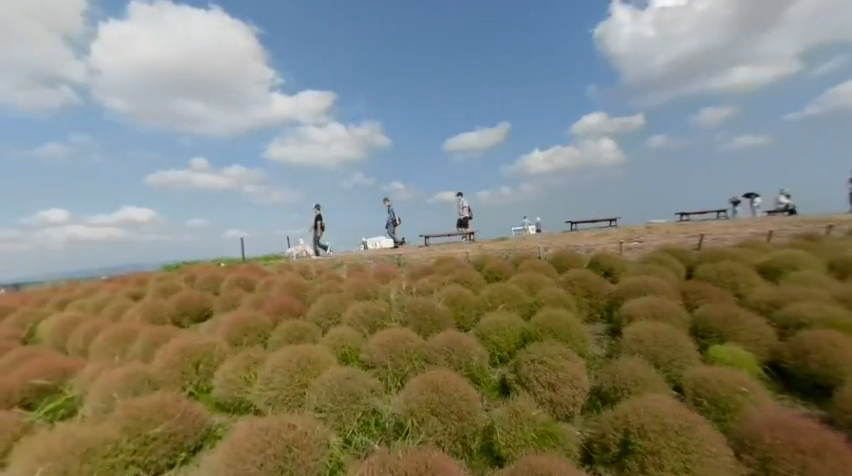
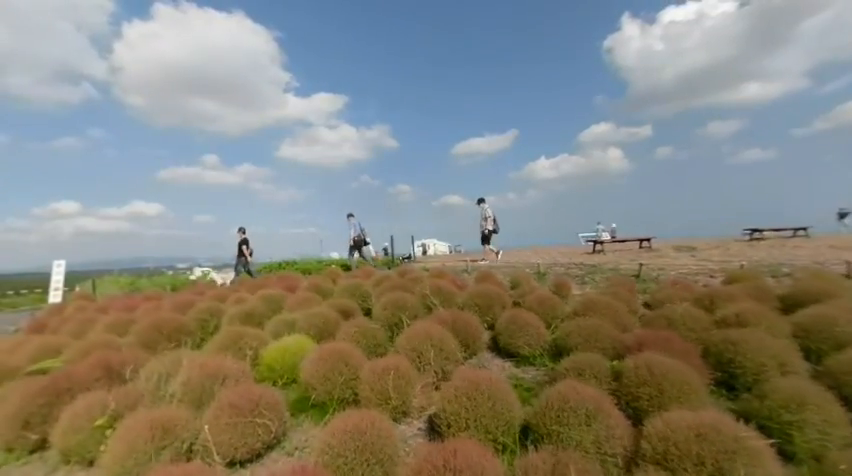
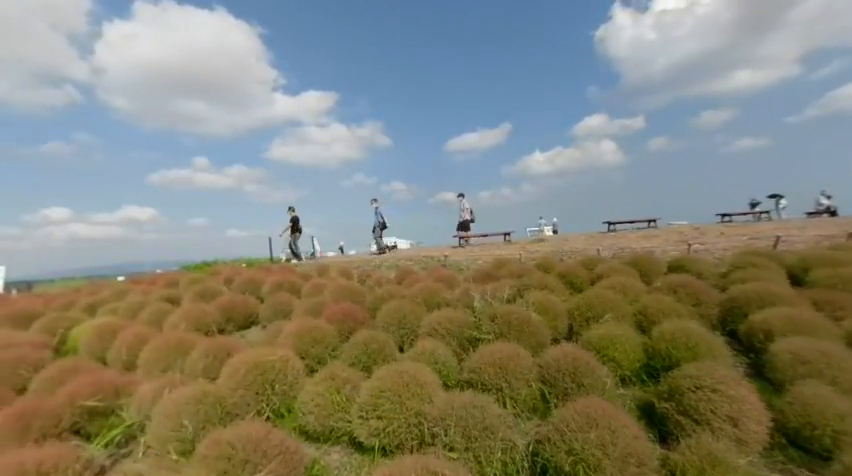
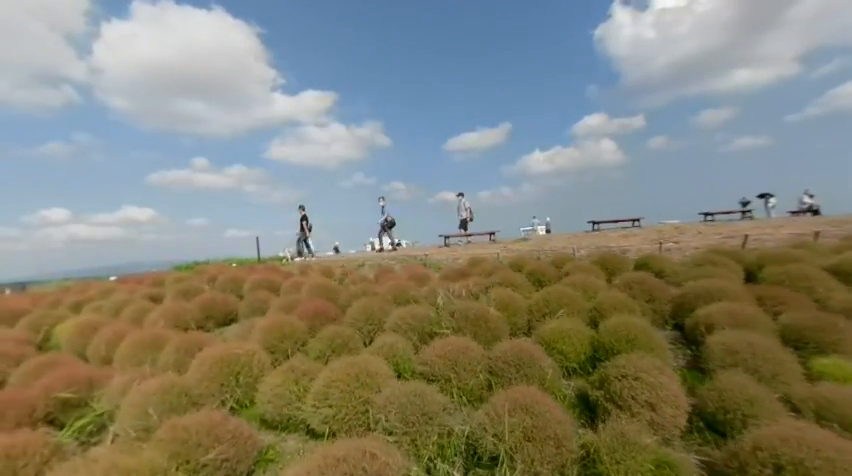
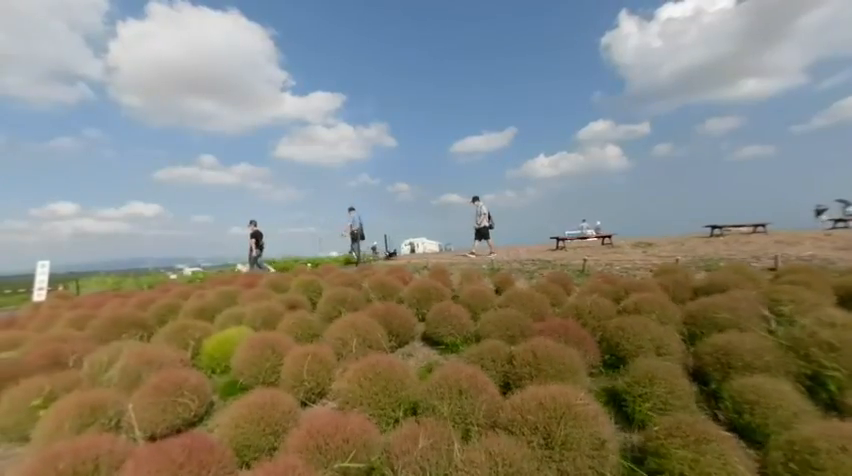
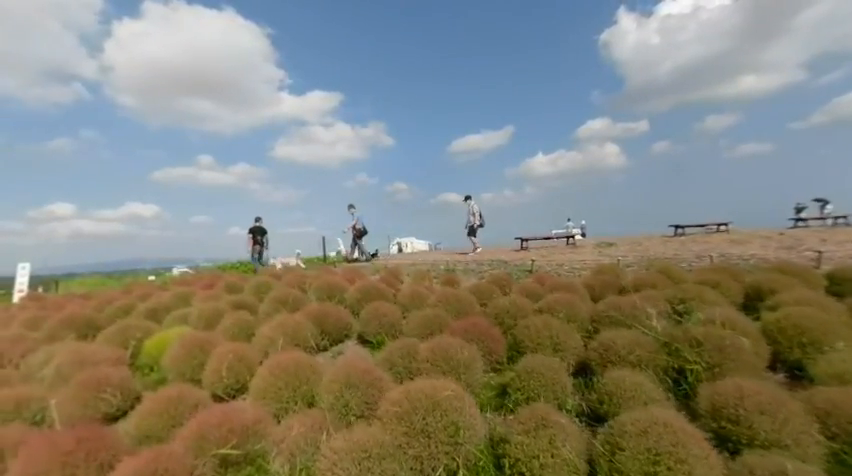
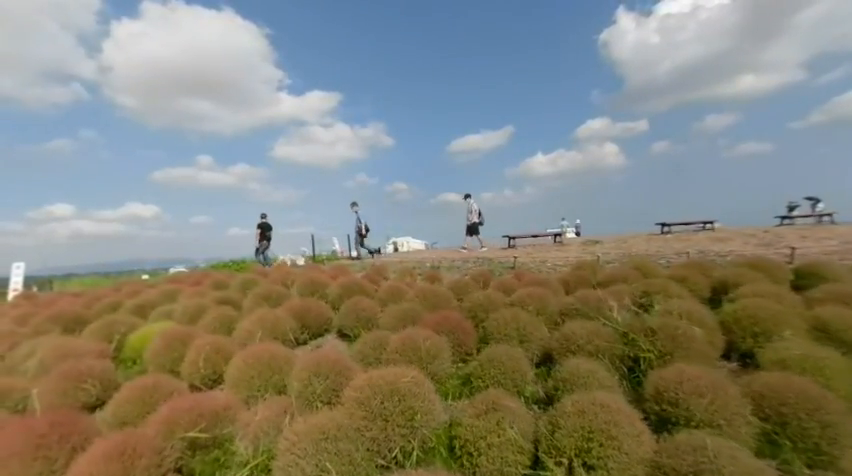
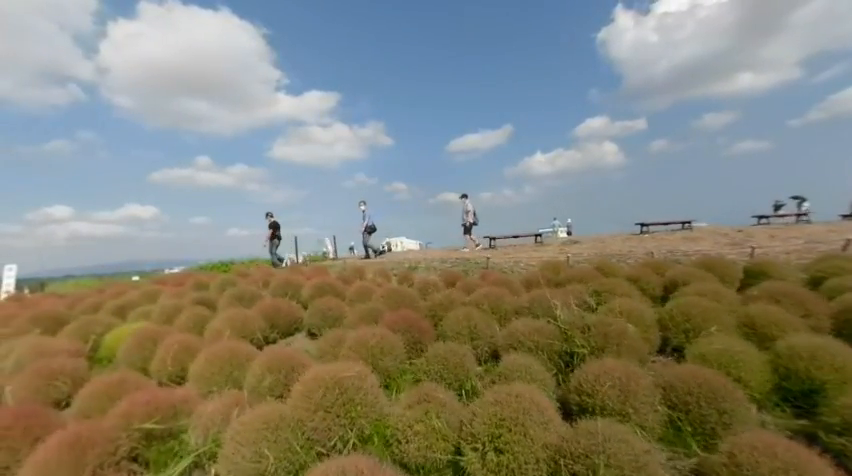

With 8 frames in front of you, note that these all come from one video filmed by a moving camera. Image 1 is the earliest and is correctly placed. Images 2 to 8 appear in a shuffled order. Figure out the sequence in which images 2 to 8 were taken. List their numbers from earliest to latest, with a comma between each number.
4, 3, 8, 7, 6, 5, 2
